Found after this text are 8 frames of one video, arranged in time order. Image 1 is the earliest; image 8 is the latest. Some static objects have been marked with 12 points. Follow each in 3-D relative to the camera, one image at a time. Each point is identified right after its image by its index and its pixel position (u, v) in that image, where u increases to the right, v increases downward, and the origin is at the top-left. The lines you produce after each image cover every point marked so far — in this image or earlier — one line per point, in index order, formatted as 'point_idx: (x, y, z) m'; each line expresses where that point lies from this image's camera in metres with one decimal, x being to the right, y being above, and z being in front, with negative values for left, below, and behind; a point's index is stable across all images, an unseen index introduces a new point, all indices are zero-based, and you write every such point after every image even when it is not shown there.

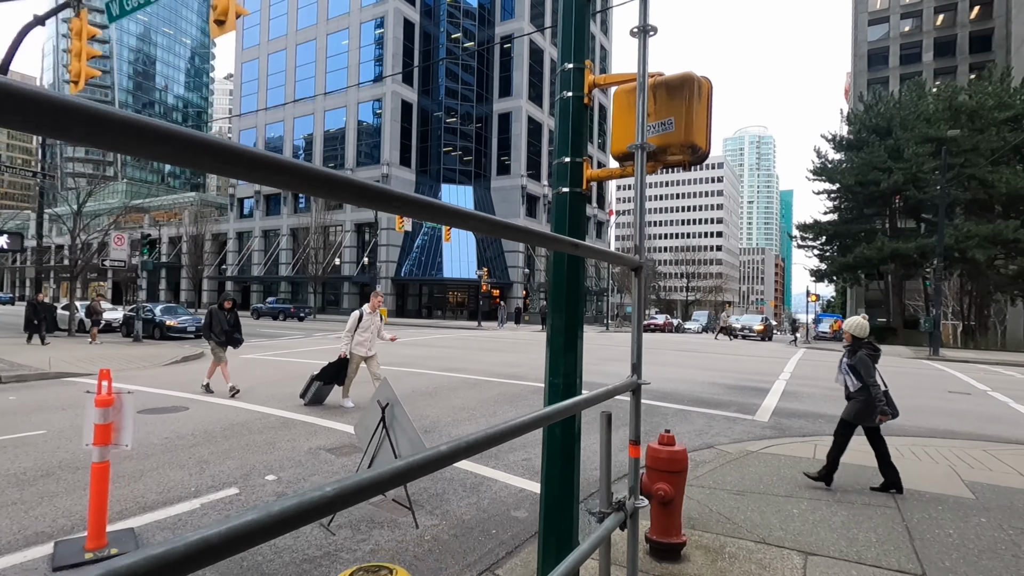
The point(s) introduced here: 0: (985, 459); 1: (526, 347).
0: (+5.5, -2.0, +6.2) m
1: (+0.5, -2.0, +17.6) m
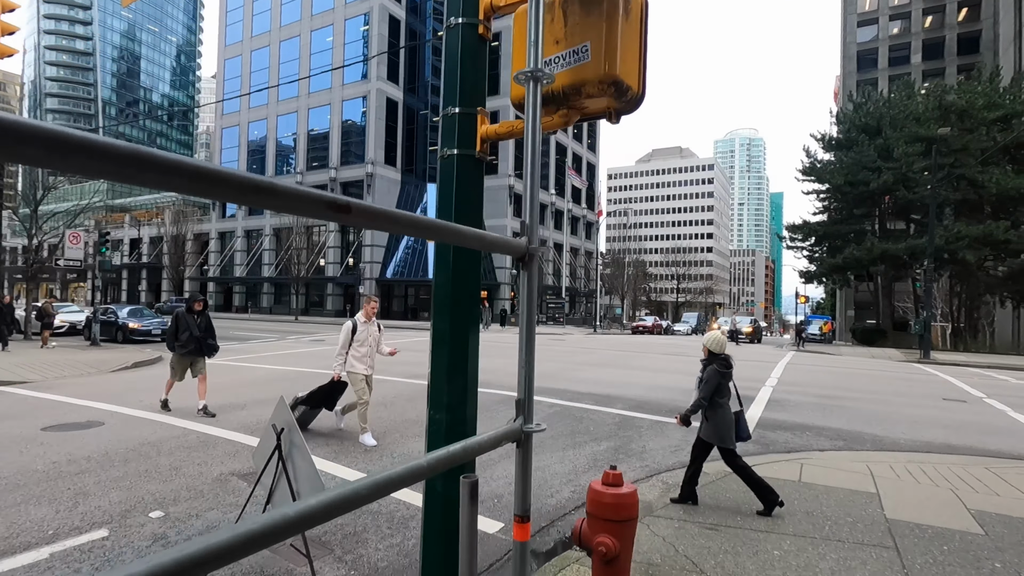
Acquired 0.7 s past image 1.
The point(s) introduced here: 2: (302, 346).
0: (+5.0, -2.0, +5.6) m
1: (-0.2, -2.0, +16.9) m
2: (-7.3, -2.0, +18.7) m
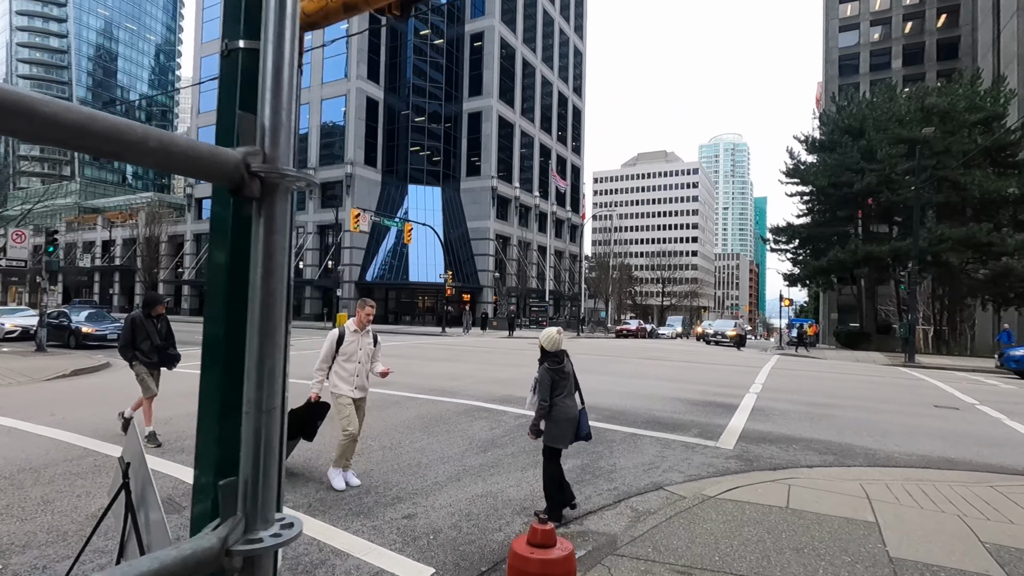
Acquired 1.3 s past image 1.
0: (+4.5, -2.0, +5.0) m
1: (-0.9, -2.1, +16.2) m
2: (-8.0, -2.1, +17.8) m
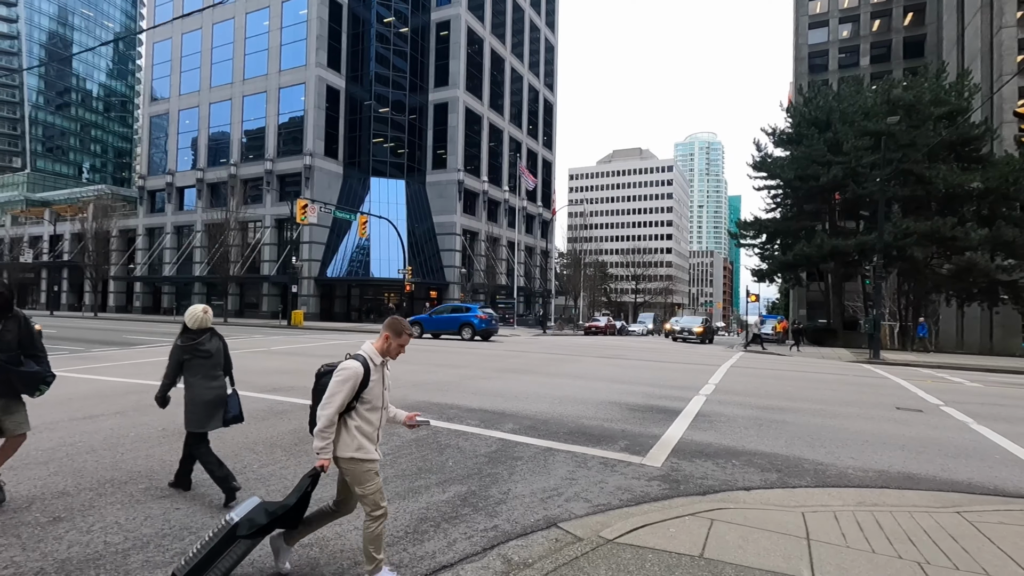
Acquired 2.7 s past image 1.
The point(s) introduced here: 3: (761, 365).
0: (+3.4, -1.9, +4.0) m
1: (-2.4, -1.9, +15.0) m
2: (-9.6, -1.9, +16.4) m
3: (+7.1, -2.2, +15.2) m
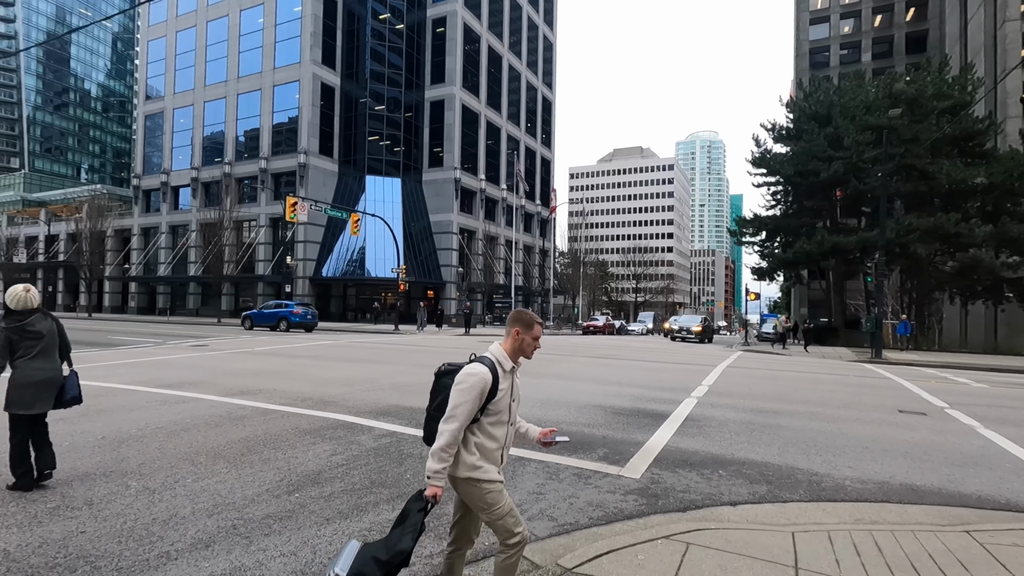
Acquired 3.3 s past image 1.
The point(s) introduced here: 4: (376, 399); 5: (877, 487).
0: (+3.1, -1.8, +3.5) m
1: (-2.7, -1.8, +14.5) m
2: (-9.9, -1.9, +15.9) m
3: (+6.8, -2.1, +14.7) m
4: (-2.0, -1.7, +8.1) m
5: (+3.4, -1.8, +5.0) m
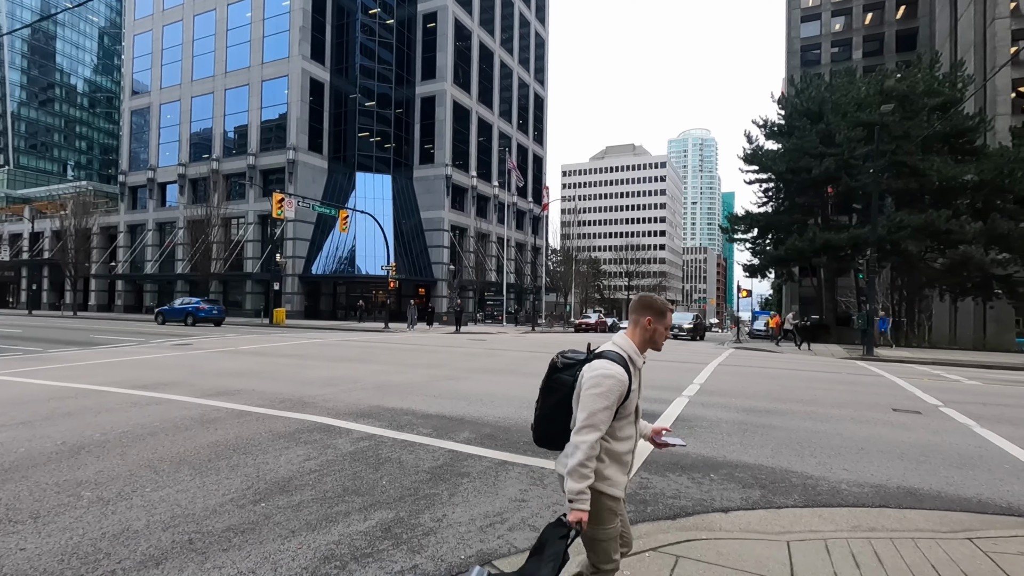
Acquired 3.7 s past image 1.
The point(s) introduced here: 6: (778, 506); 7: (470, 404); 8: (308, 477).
0: (+2.9, -1.8, +3.3) m
1: (-3.0, -1.8, +14.2) m
2: (-10.2, -1.8, +15.6) m
3: (+6.5, -2.0, +14.6) m
4: (-2.2, -1.6, +7.8) m
5: (+3.2, -1.8, +4.8) m
6: (+2.2, -1.8, +4.4) m
7: (-0.6, -1.6, +7.6) m
8: (-1.8, -1.6, +4.6) m
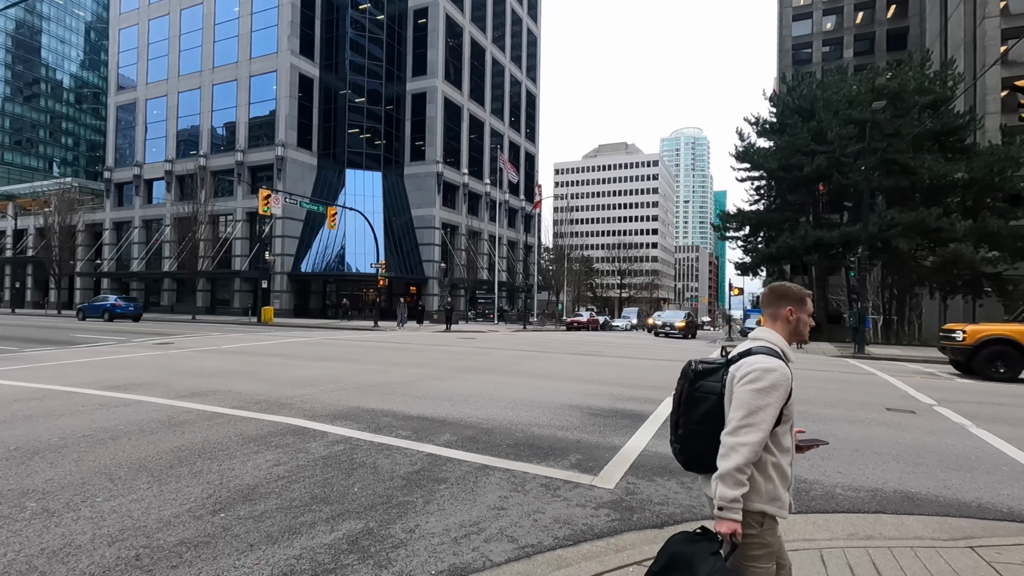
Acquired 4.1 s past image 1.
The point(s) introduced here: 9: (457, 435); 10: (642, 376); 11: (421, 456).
0: (+2.8, -1.7, +3.1) m
1: (-3.3, -1.7, +14.0) m
2: (-10.6, -1.8, +15.2) m
3: (+6.2, -2.0, +14.4) m
4: (-2.4, -1.6, +7.5) m
5: (+3.1, -1.8, +4.6) m
6: (+2.0, -1.8, +4.2) m
7: (-0.8, -1.6, +7.4) m
8: (-1.9, -1.6, +4.3) m
9: (-0.6, -1.6, +6.0) m
10: (+2.5, -1.7, +10.6) m
11: (-0.9, -1.6, +5.2) m
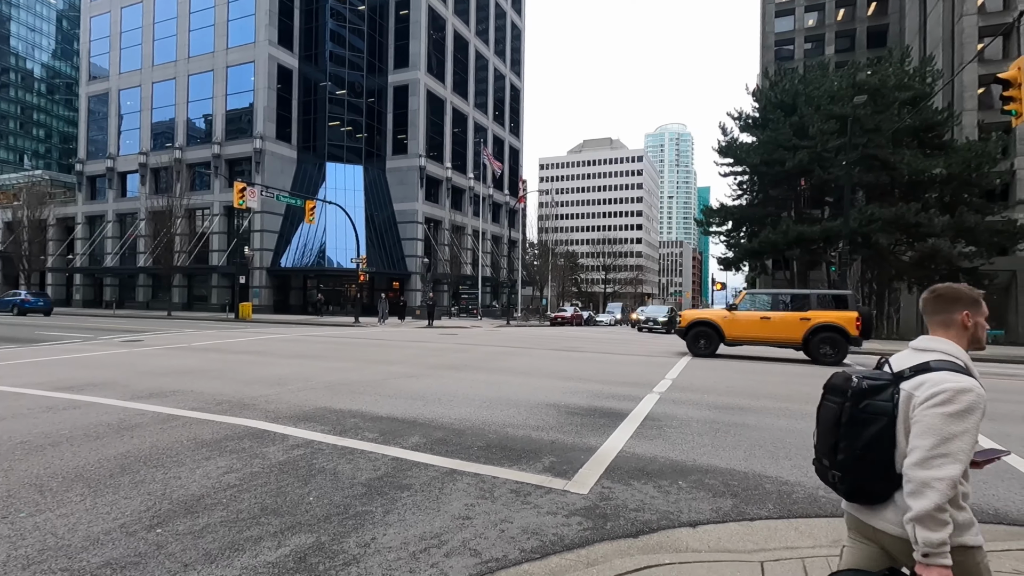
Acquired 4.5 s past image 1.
0: (+2.6, -1.7, +2.9) m
1: (-3.8, -1.6, +13.6) m
2: (-11.1, -1.6, +14.6) m
3: (+5.7, -1.8, +14.3) m
4: (-2.8, -1.5, +7.2) m
5: (+2.8, -1.7, +4.4) m
6: (+1.8, -1.7, +4.0) m
7: (-1.1, -1.5, +7.1) m
8: (-2.2, -1.5, +4.0) m
9: (-0.9, -1.6, +5.7) m
10: (+2.1, -1.6, +10.4) m
11: (-1.2, -1.6, +4.9) m
